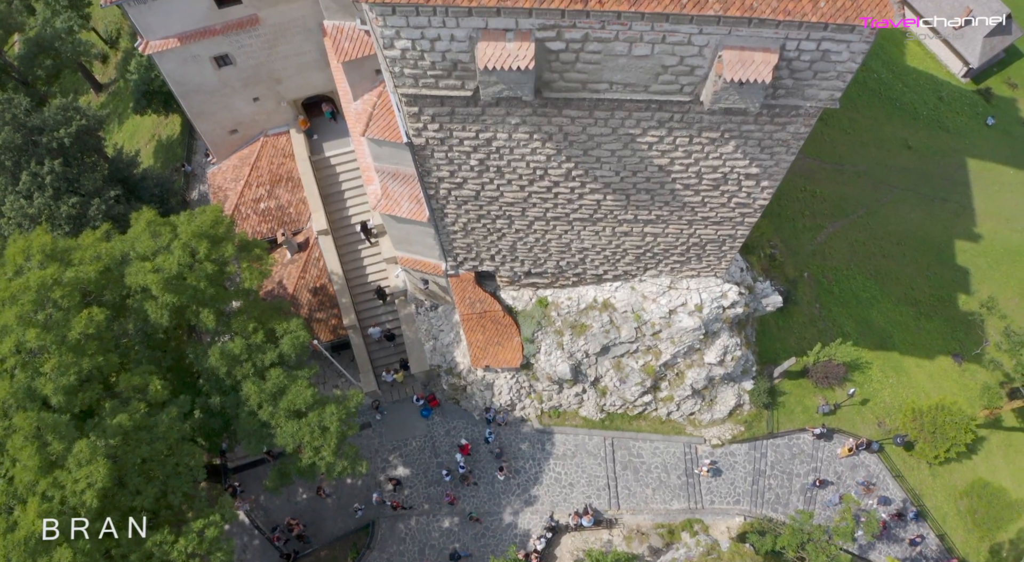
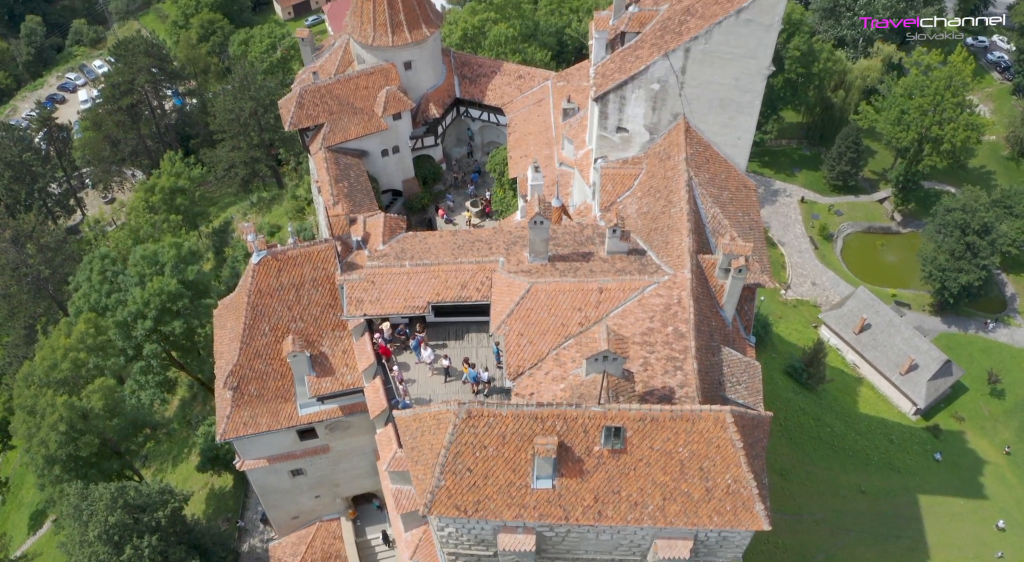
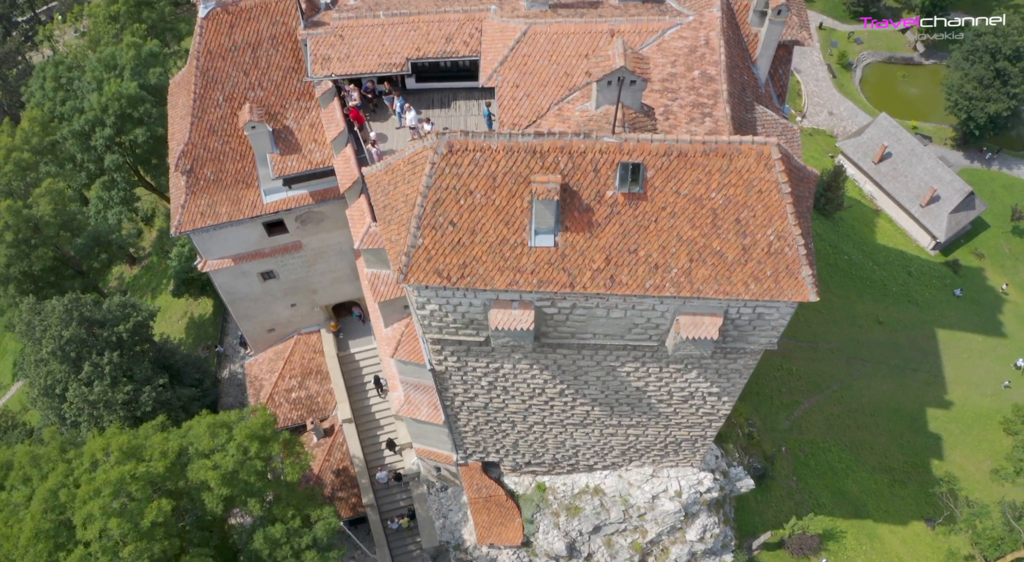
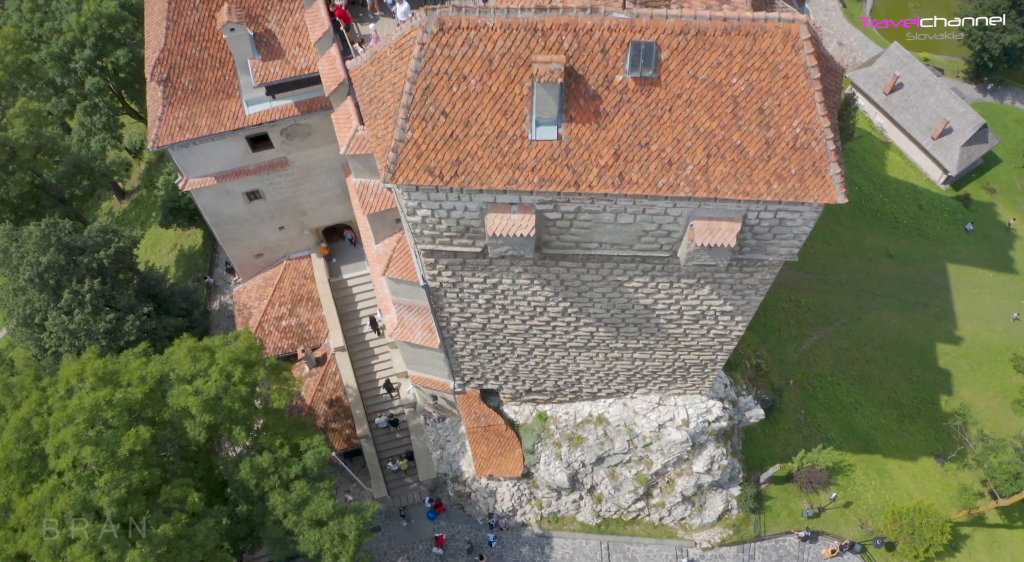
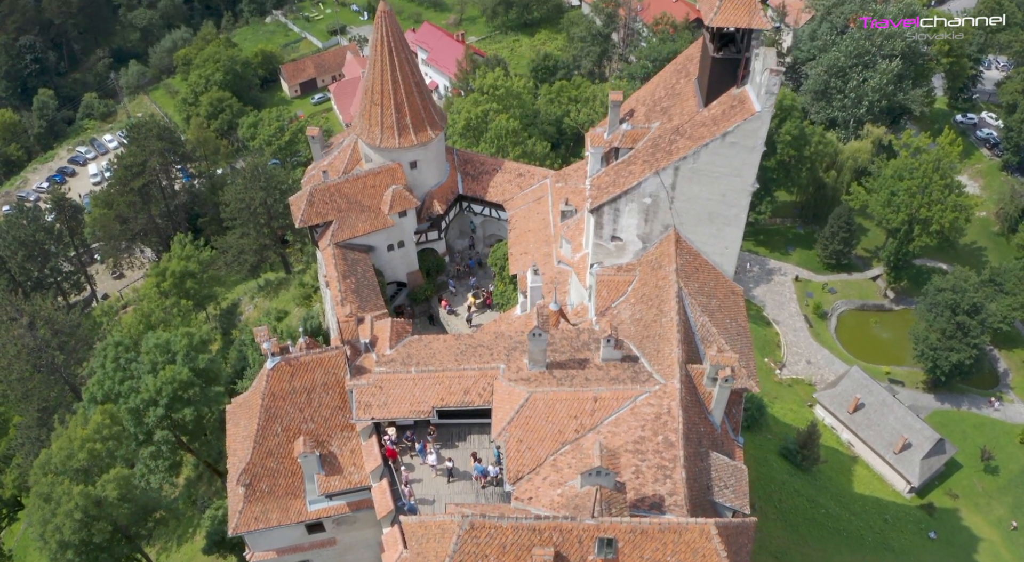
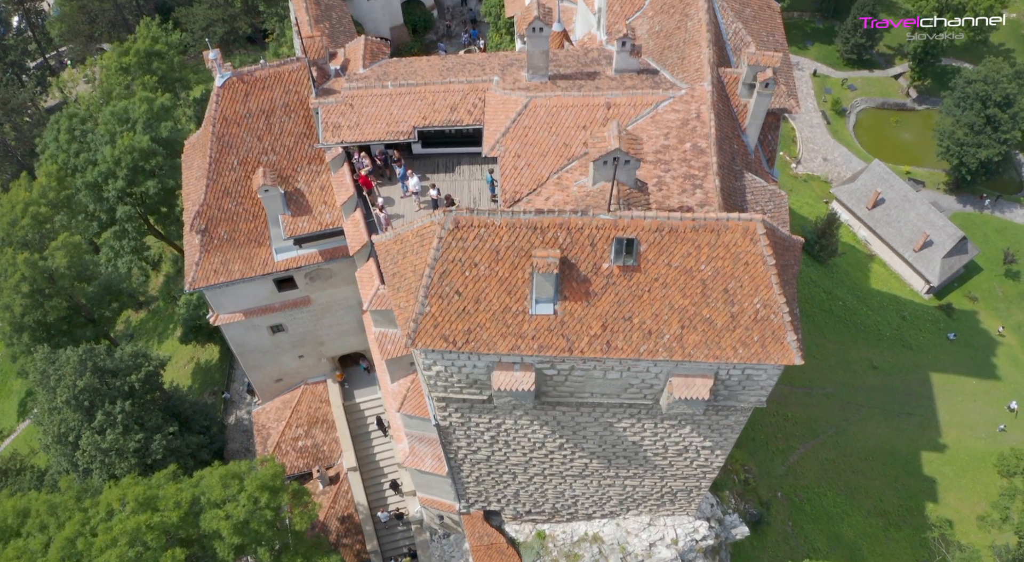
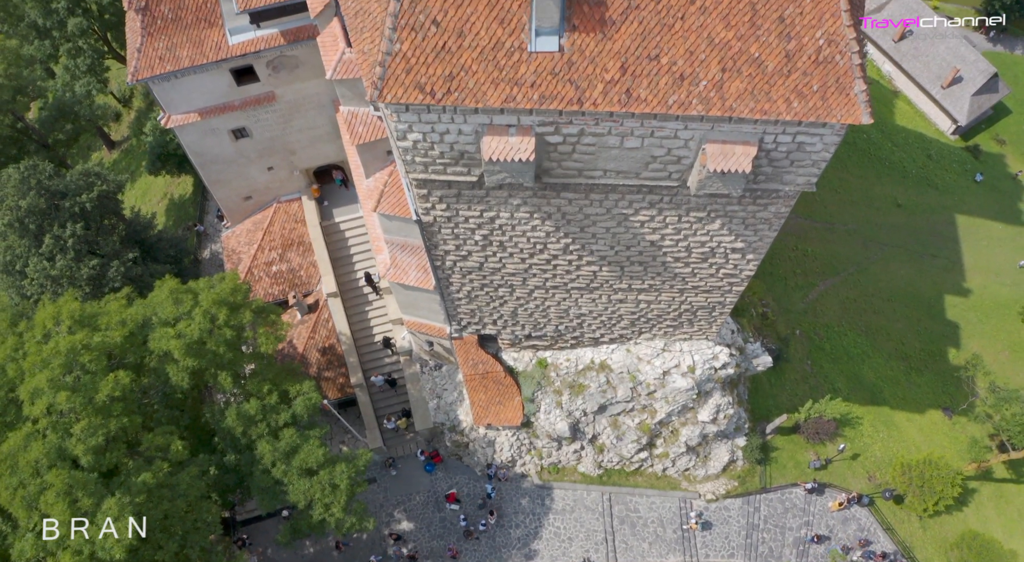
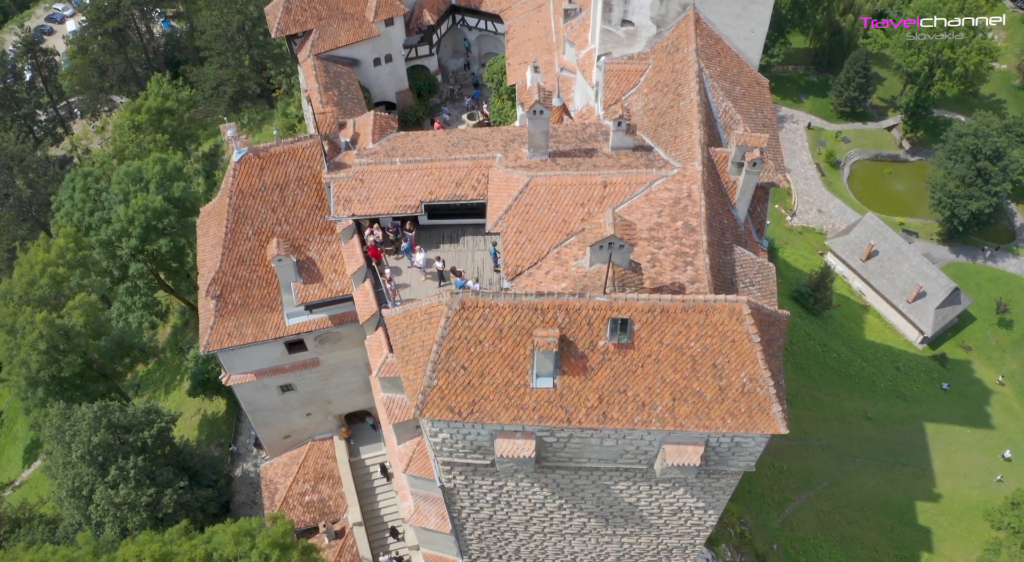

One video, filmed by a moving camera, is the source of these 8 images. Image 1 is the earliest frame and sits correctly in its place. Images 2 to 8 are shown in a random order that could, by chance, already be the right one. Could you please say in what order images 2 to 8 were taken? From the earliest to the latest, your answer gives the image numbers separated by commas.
7, 4, 3, 6, 8, 2, 5
